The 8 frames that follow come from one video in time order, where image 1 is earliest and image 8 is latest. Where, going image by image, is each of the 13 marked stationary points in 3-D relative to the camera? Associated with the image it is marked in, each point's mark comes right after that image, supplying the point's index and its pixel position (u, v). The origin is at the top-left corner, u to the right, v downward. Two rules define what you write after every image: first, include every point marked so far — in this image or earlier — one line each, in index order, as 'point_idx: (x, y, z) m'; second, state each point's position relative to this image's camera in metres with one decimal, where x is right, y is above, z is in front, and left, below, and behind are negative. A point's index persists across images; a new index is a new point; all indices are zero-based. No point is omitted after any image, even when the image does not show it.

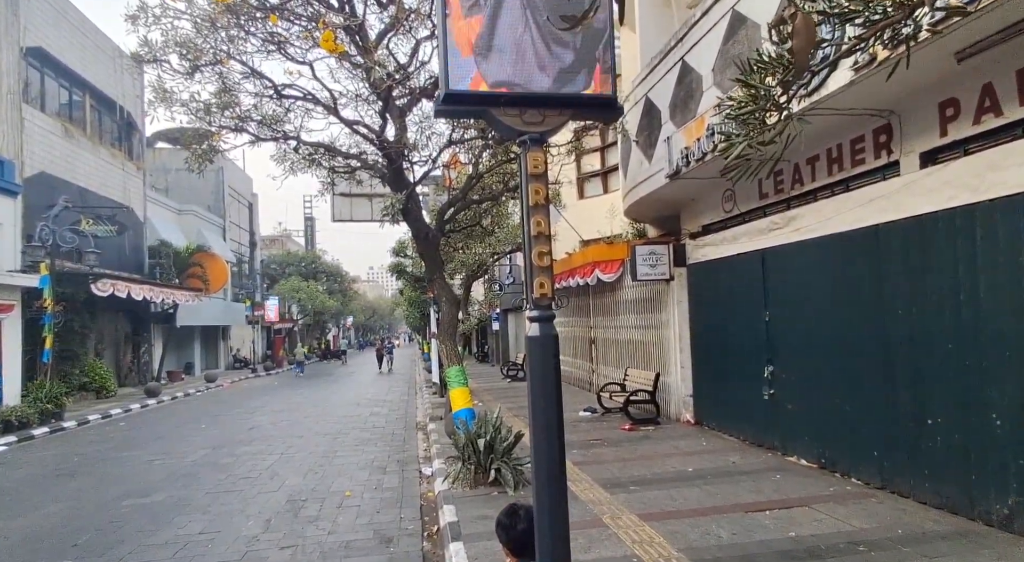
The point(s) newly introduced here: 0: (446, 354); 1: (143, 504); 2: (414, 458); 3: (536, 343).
0: (-1.0, -1.0, +9.0) m
1: (-4.5, -2.7, +7.8) m
2: (-1.6, -2.9, +10.4) m
3: (+0.1, -0.3, +2.6) m
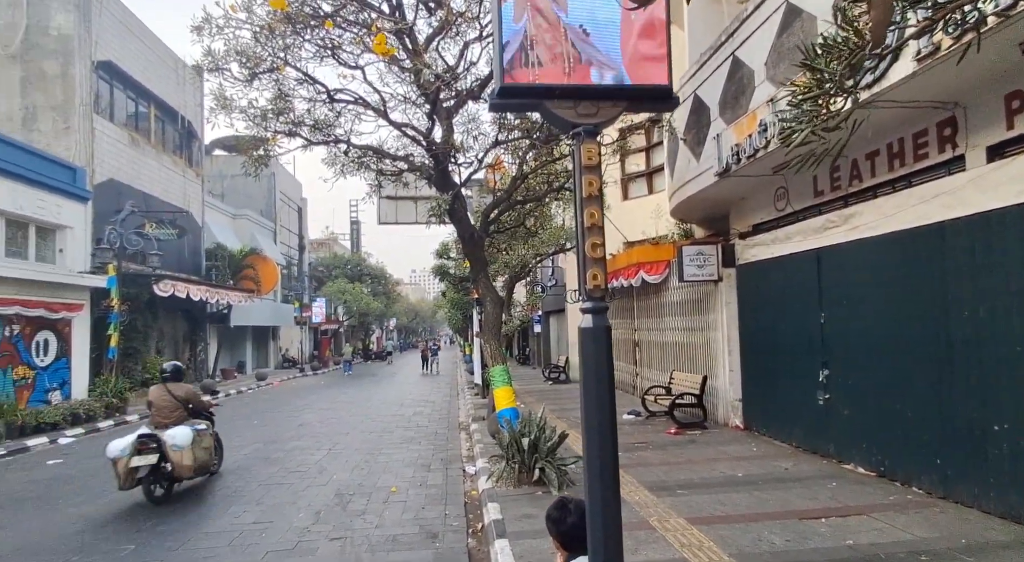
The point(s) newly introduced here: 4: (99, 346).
0: (-0.3, -1.0, +9.0) m
1: (-4.0, -2.7, +8.0) m
2: (-0.9, -2.9, +10.5) m
3: (+0.3, -0.2, +2.6) m
4: (-13.2, -2.1, +20.8) m
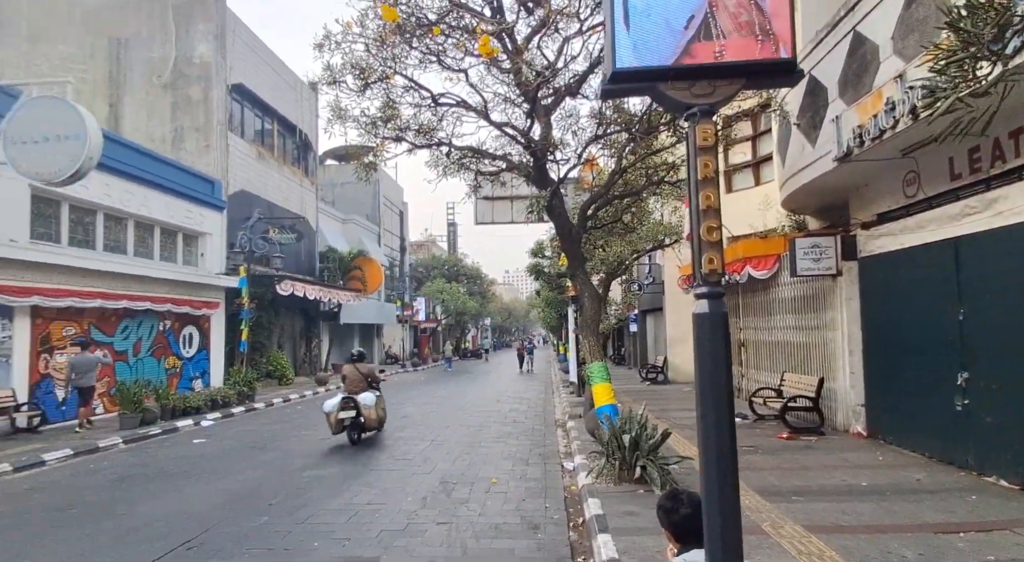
0: (+1.1, -1.0, +9.0) m
1: (-2.6, -2.7, +8.5) m
2: (+0.7, -2.9, +10.5) m
3: (+0.8, -0.1, +2.6) m
4: (-9.9, -2.0, +22.6) m
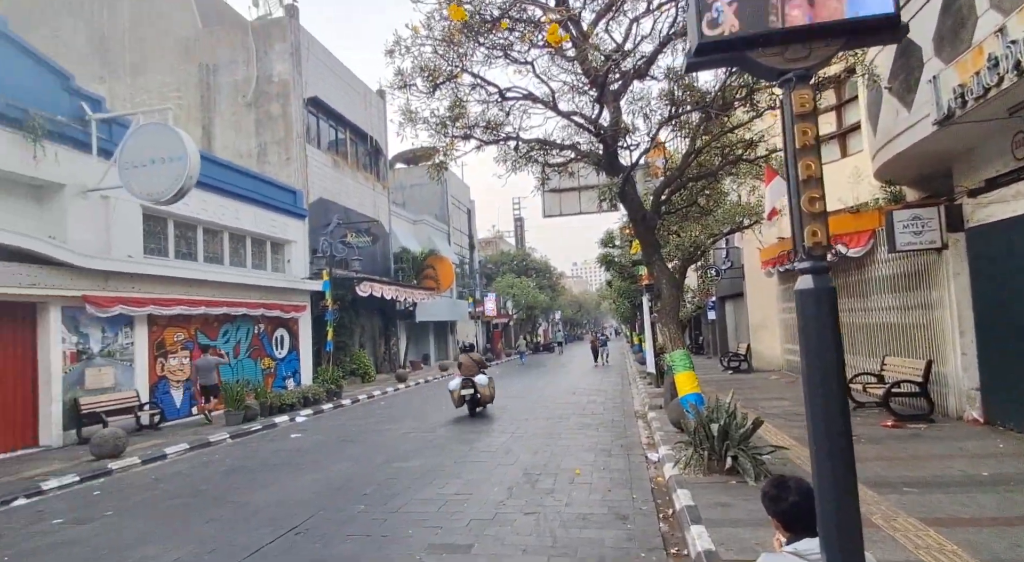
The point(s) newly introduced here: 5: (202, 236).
0: (+2.2, -0.8, +8.8) m
1: (-1.5, -2.6, +8.7) m
2: (+2.1, -2.7, +10.3) m
3: (+1.2, -0.1, +2.4) m
4: (-7.2, -2.1, +23.5) m
5: (-8.2, +1.2, +16.5) m
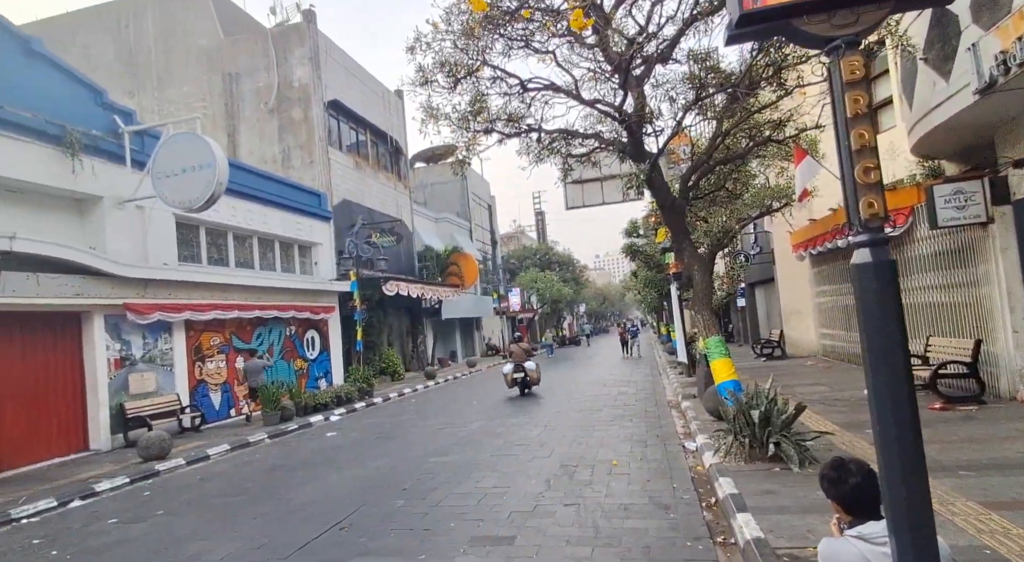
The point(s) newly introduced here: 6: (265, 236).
0: (+2.6, -0.6, +8.6) m
1: (-1.0, -2.6, +8.8) m
2: (+2.6, -2.5, +10.2) m
3: (+1.3, 0.0, +2.3) m
4: (-6.2, -2.2, +23.7) m
5: (-7.5, +1.1, +16.8) m
6: (-7.3, +1.3, +18.2) m
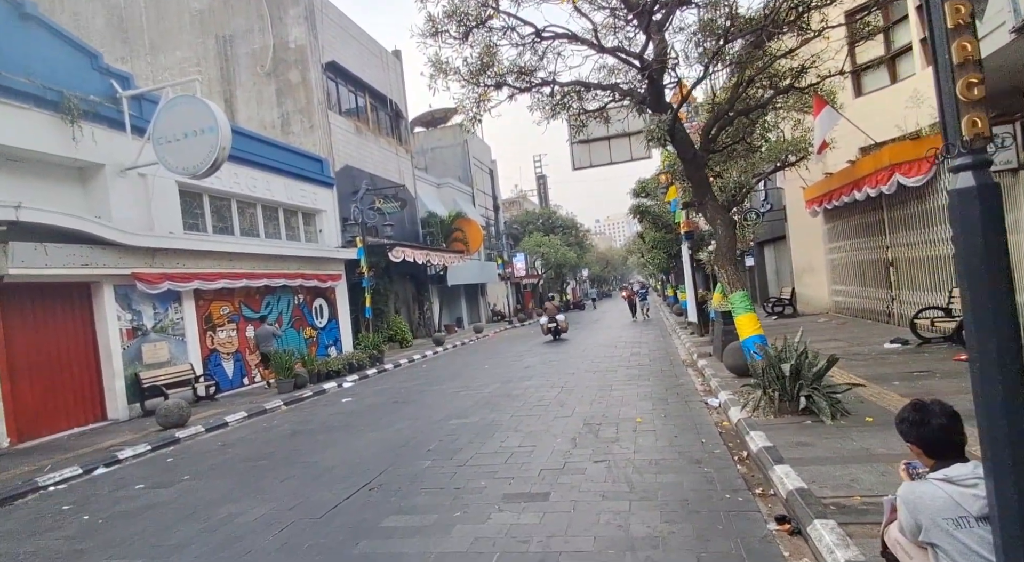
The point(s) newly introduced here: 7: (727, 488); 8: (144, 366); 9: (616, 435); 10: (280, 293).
0: (+2.9, 0.0, +8.5) m
1: (-0.7, -2.0, +8.7) m
2: (+2.9, -1.8, +10.2) m
3: (+1.6, +0.3, +2.1) m
4: (-5.9, -0.9, +23.6) m
5: (-7.3, +1.9, +16.5) m
6: (-7.0, +2.2, +18.0) m
7: (+1.8, -1.7, +5.2) m
8: (-7.6, -1.7, +12.9) m
9: (+1.2, -1.8, +7.5) m
10: (-6.6, -0.3, +17.7) m
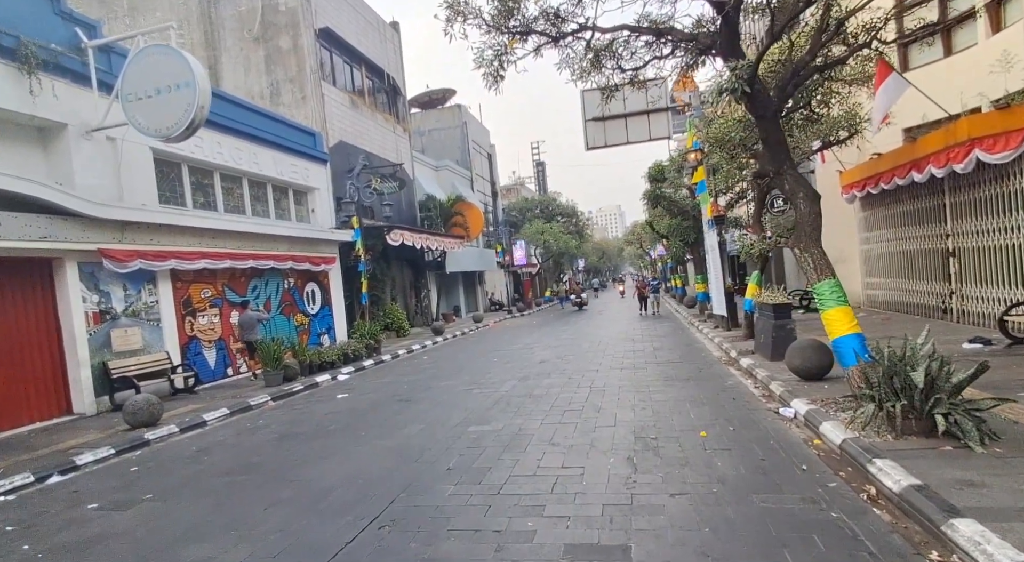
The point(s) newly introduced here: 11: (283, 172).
0: (+3.3, +0.2, +7.0) m
1: (-0.3, -1.8, +7.2) m
2: (+3.3, -1.6, +8.7) m
3: (+2.1, +0.4, +0.6) m
4: (-5.7, -0.4, +22.1) m
5: (-7.0, +2.4, +14.9) m
6: (-6.7, +2.7, +16.3) m
7: (+2.2, -1.6, +3.8) m
8: (-7.2, -1.3, +11.3) m
9: (+1.7, -1.7, +6.0) m
10: (-6.3, +0.1, +16.1) m
11: (-6.3, +3.0, +17.2) m
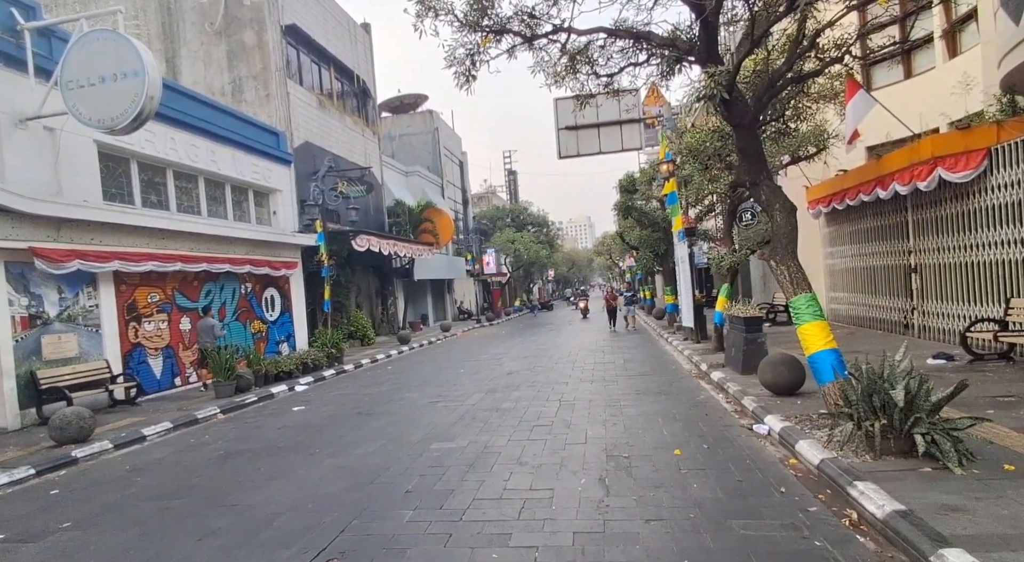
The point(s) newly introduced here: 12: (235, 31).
0: (+3.0, 0.0, +6.8) m
1: (-0.7, -1.9, +6.8) m
2: (+2.8, -1.8, +8.5) m
3: (+2.1, +0.3, +0.4) m
4: (-6.8, -0.6, +21.4) m
5: (-7.6, +2.3, +14.2) m
6: (-7.4, +2.6, +15.7) m
7: (+2.0, -1.7, +3.5) m
8: (-7.8, -1.4, +10.5) m
9: (+1.3, -1.8, +5.7) m
10: (-7.1, 0.0, +15.4) m
11: (-7.1, +2.9, +16.6) m
12: (-8.6, +7.8, +19.7) m
